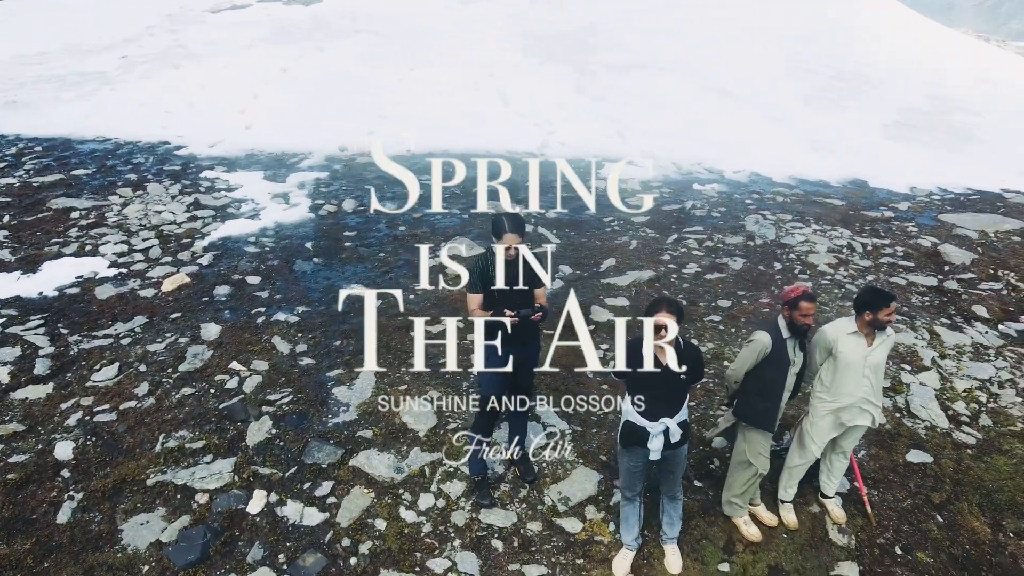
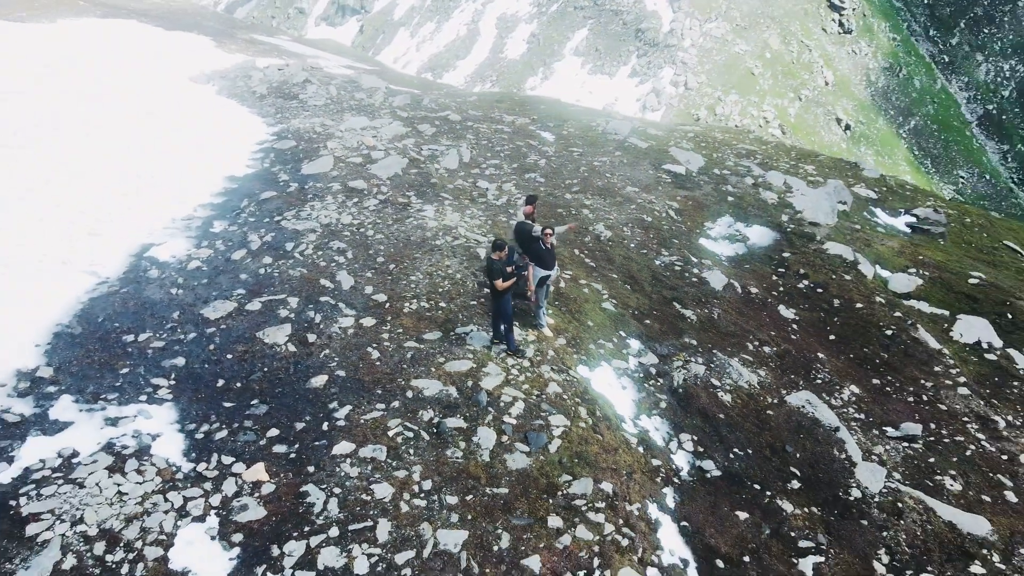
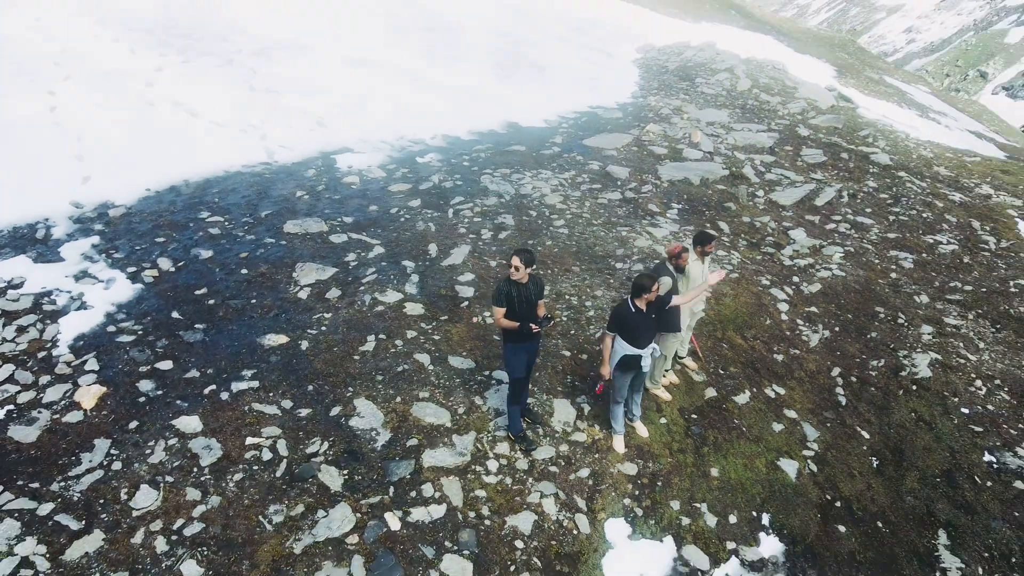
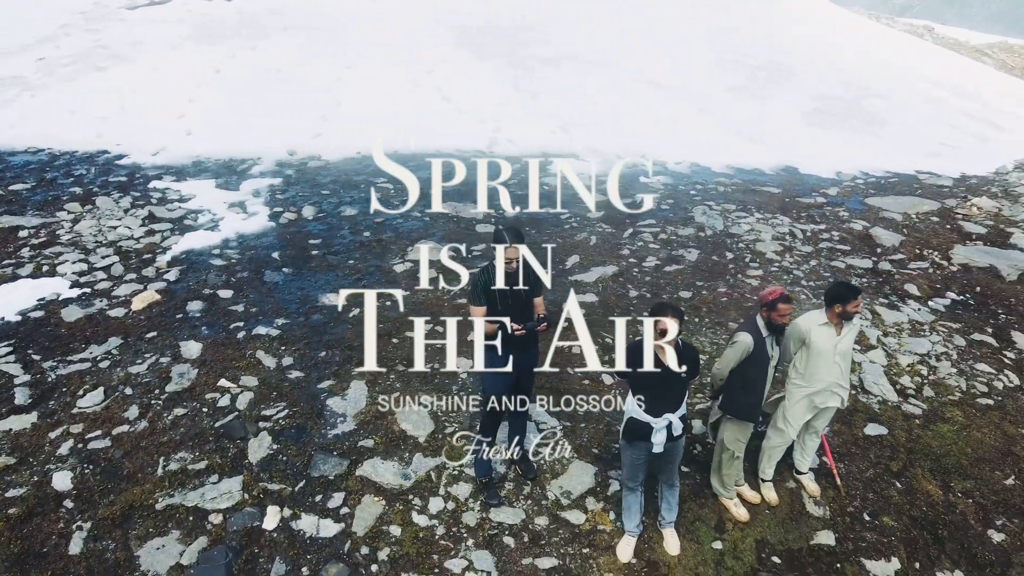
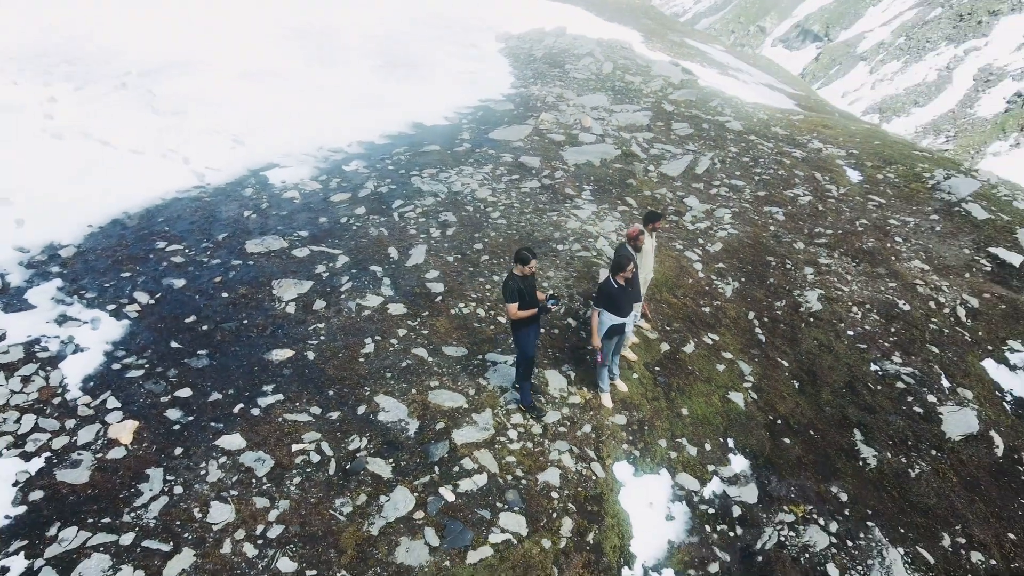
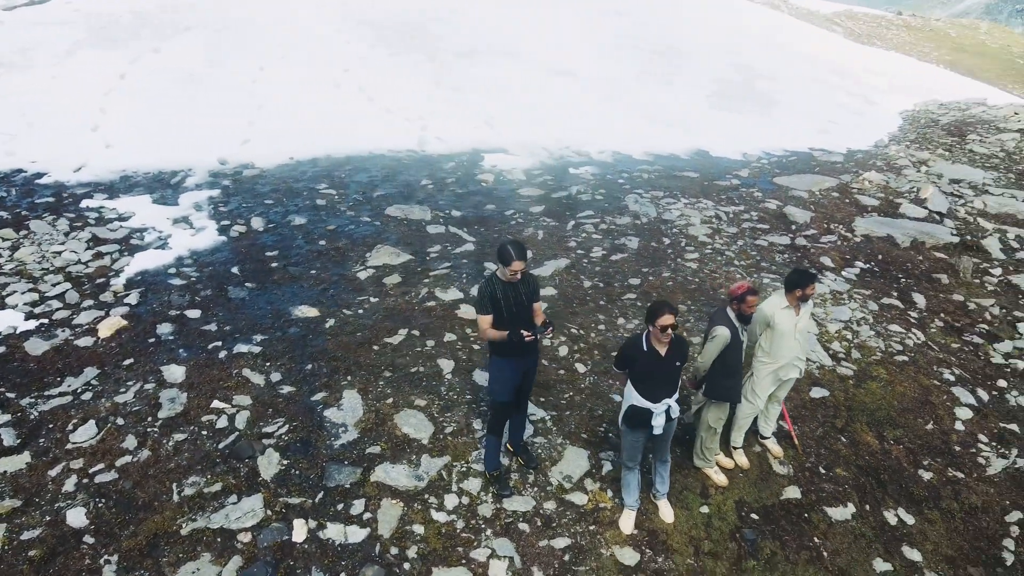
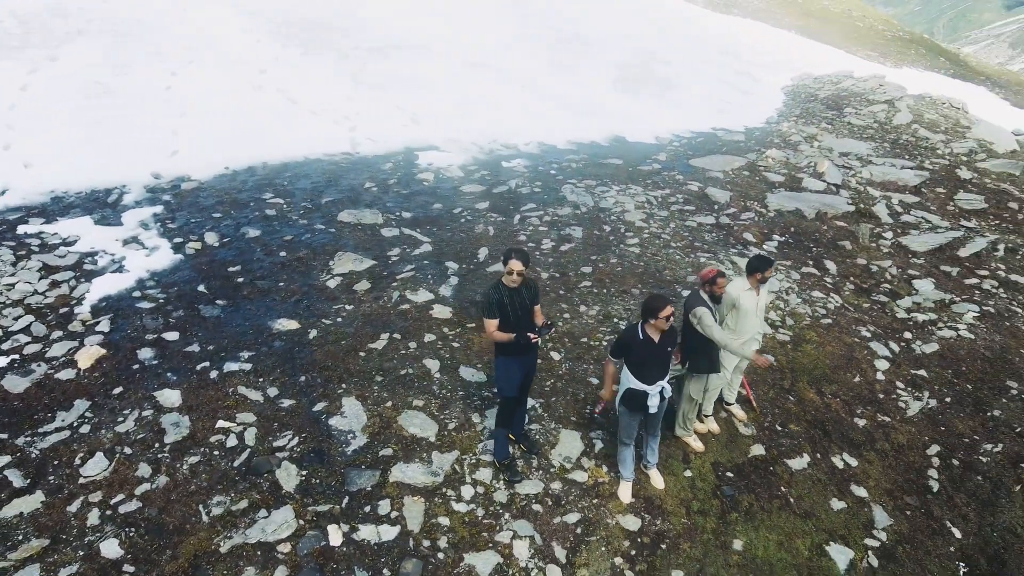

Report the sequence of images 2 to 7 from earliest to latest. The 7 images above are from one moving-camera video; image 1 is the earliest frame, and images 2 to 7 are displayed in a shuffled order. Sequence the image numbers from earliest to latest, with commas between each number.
4, 6, 7, 3, 5, 2
